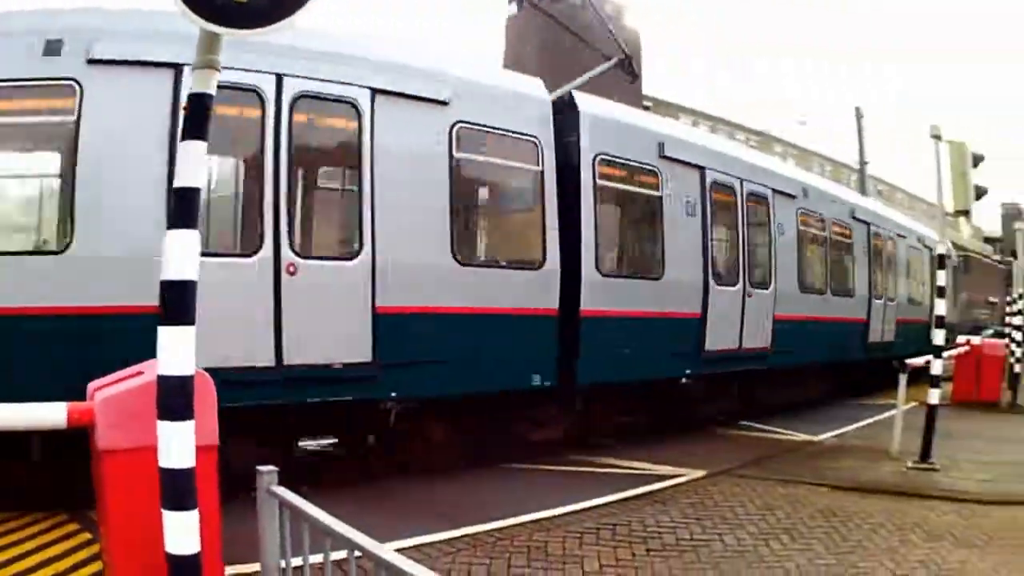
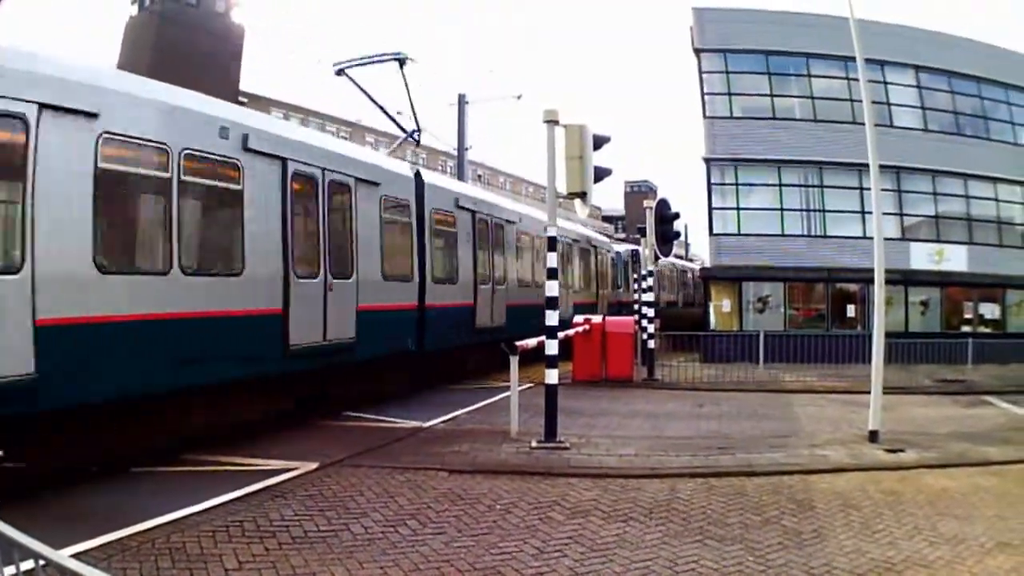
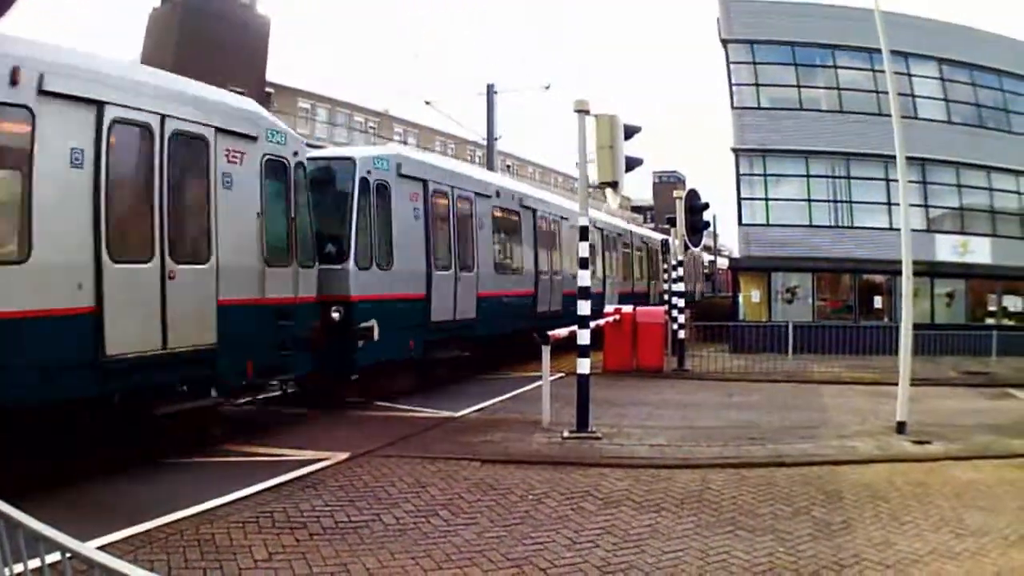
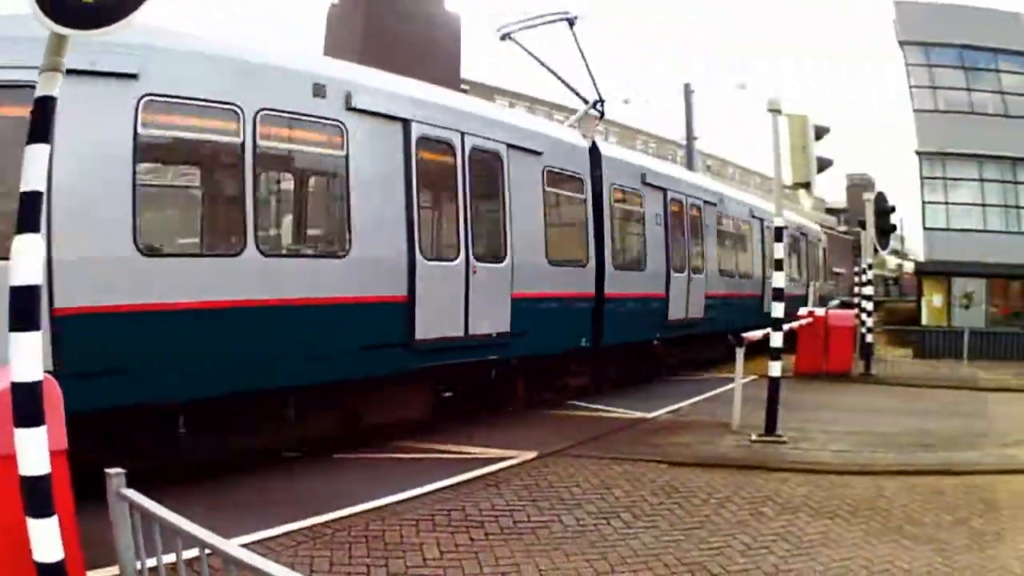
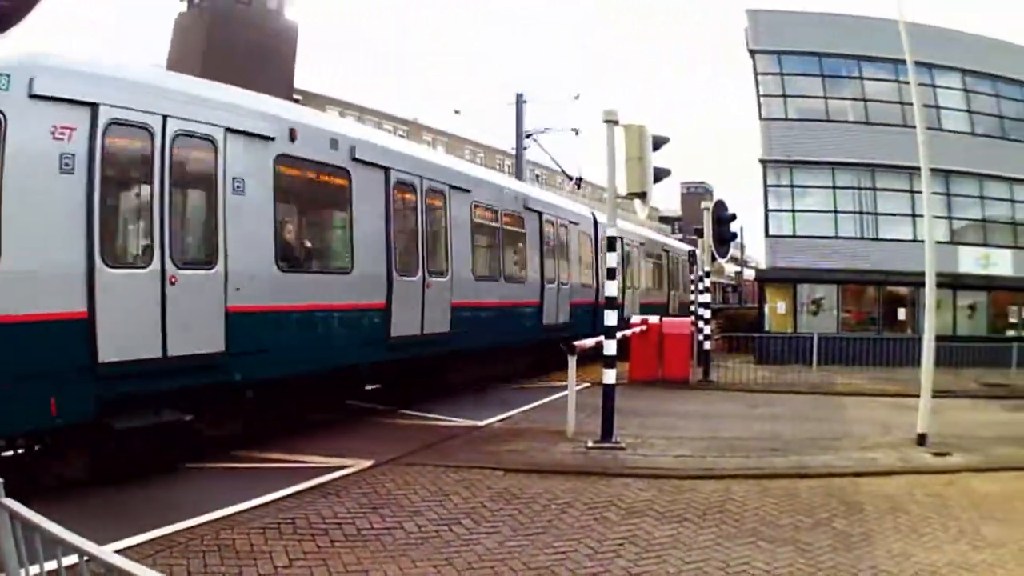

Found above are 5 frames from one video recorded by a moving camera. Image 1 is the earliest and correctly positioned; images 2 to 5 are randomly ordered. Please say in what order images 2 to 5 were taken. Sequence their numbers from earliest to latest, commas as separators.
4, 5, 3, 2
